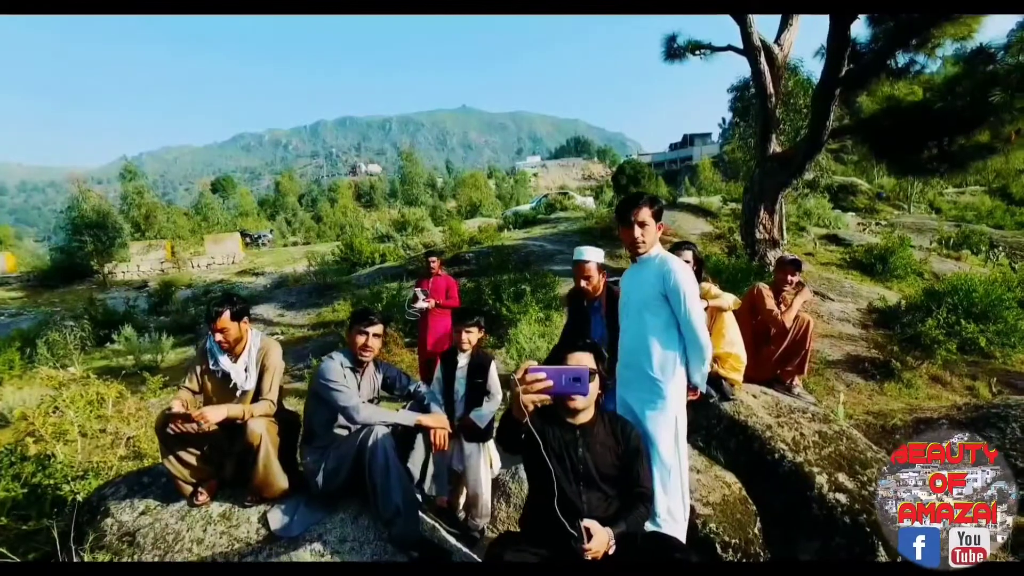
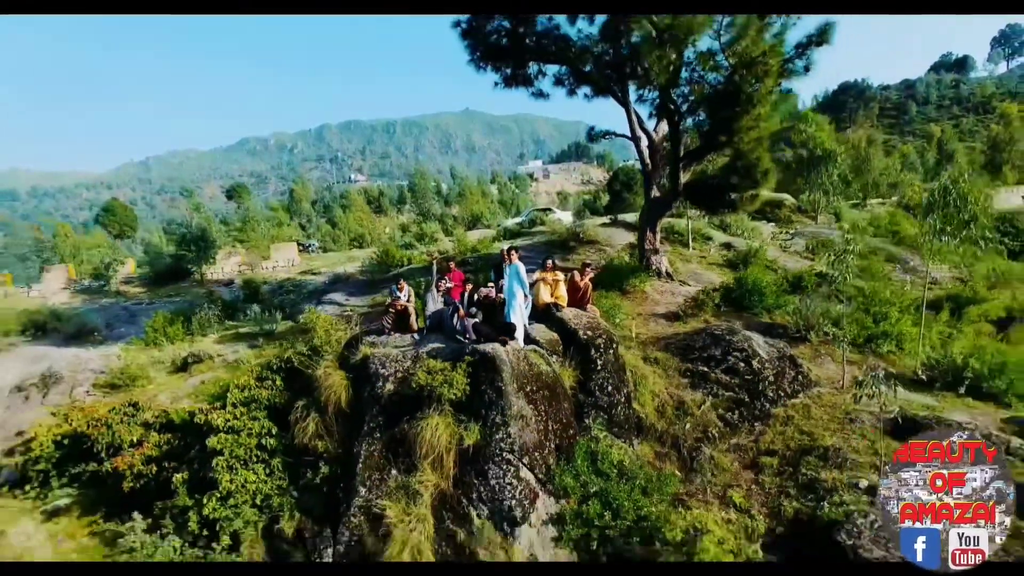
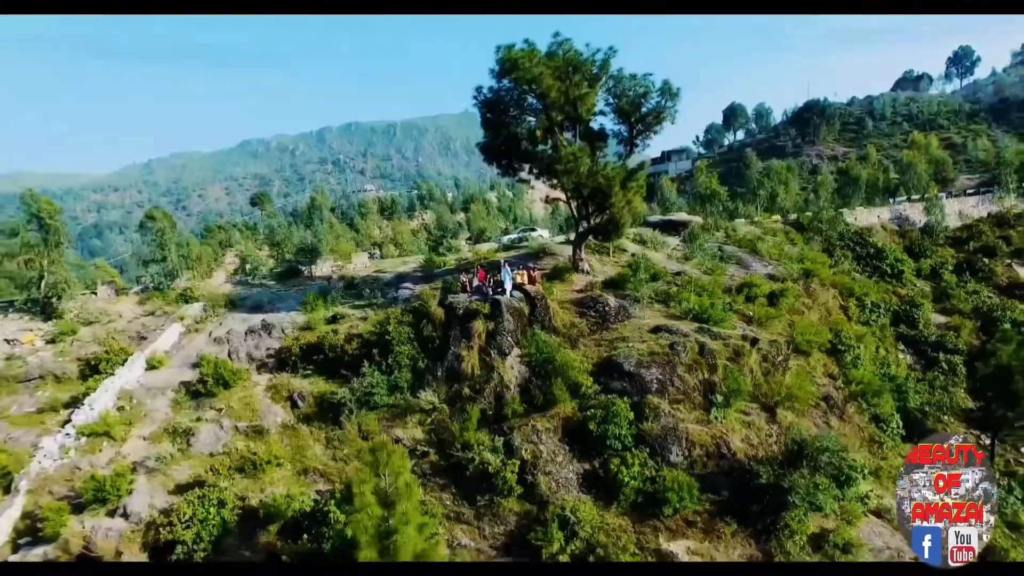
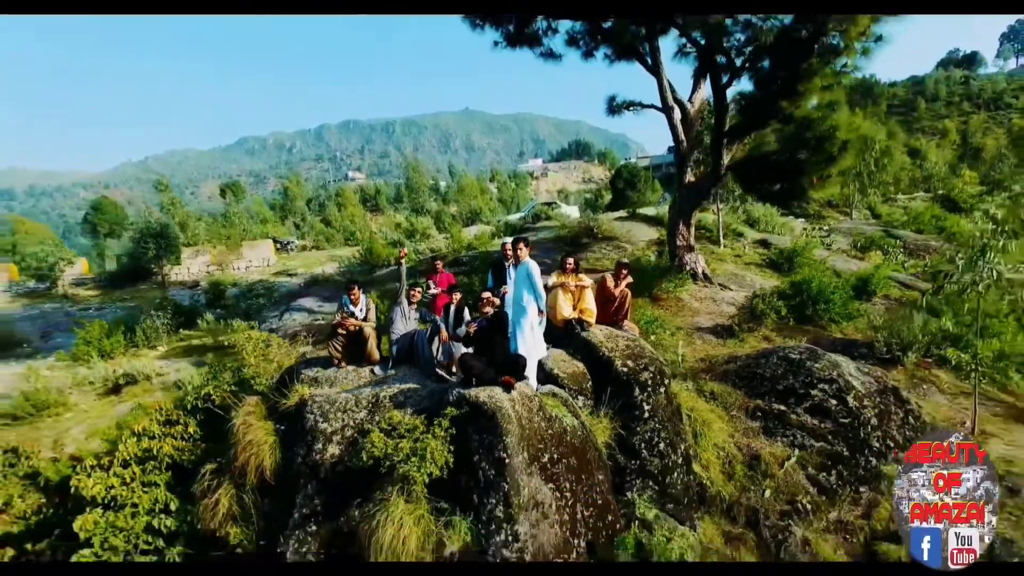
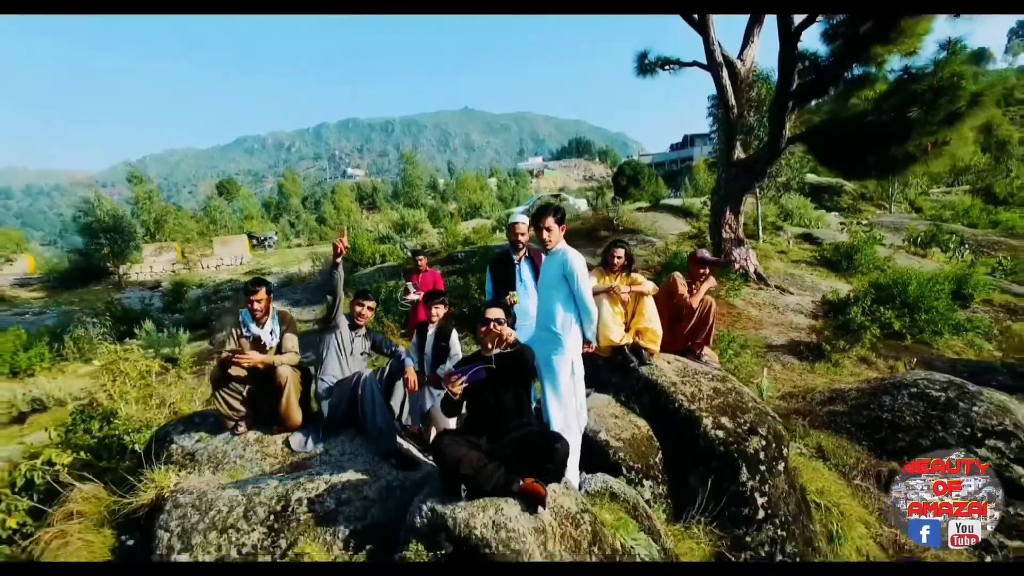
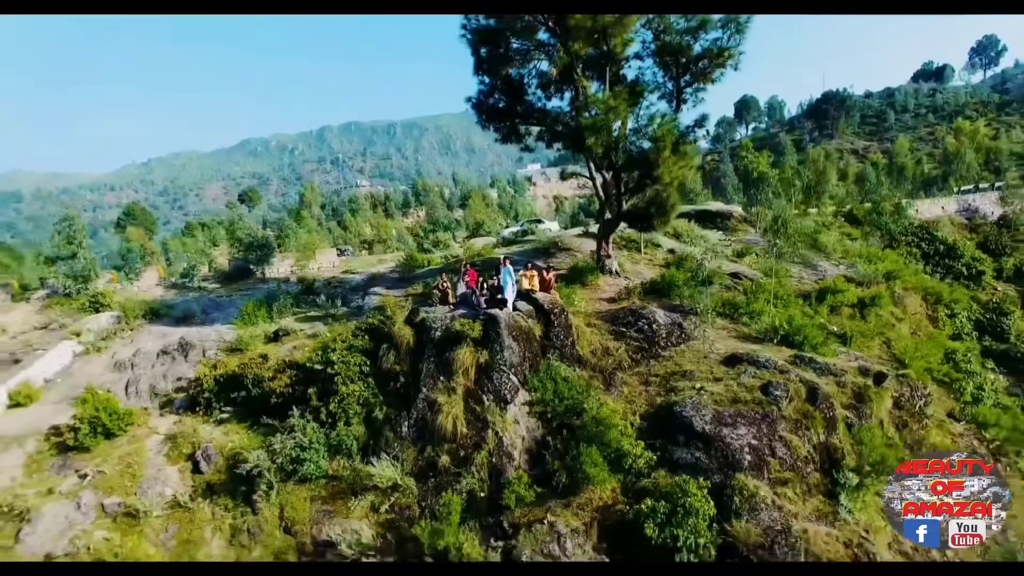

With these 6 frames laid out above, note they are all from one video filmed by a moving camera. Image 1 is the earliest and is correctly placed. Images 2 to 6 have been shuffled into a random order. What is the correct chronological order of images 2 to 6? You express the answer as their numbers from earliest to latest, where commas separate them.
5, 4, 2, 6, 3
